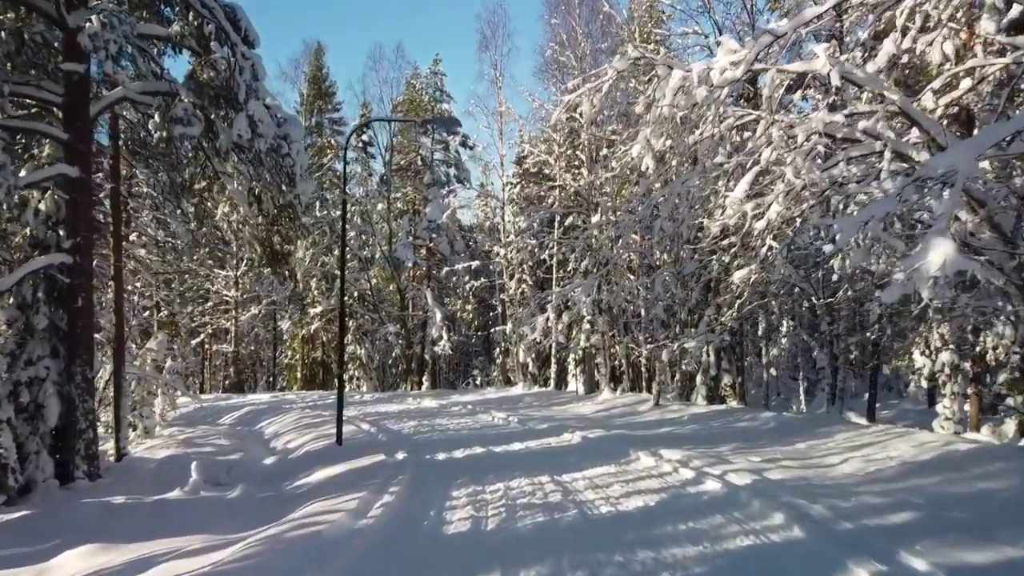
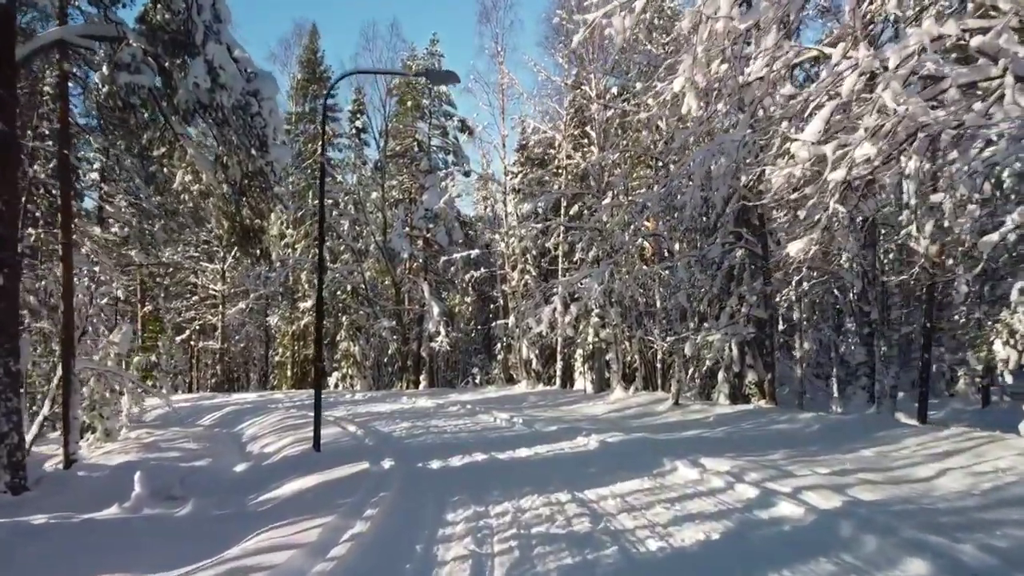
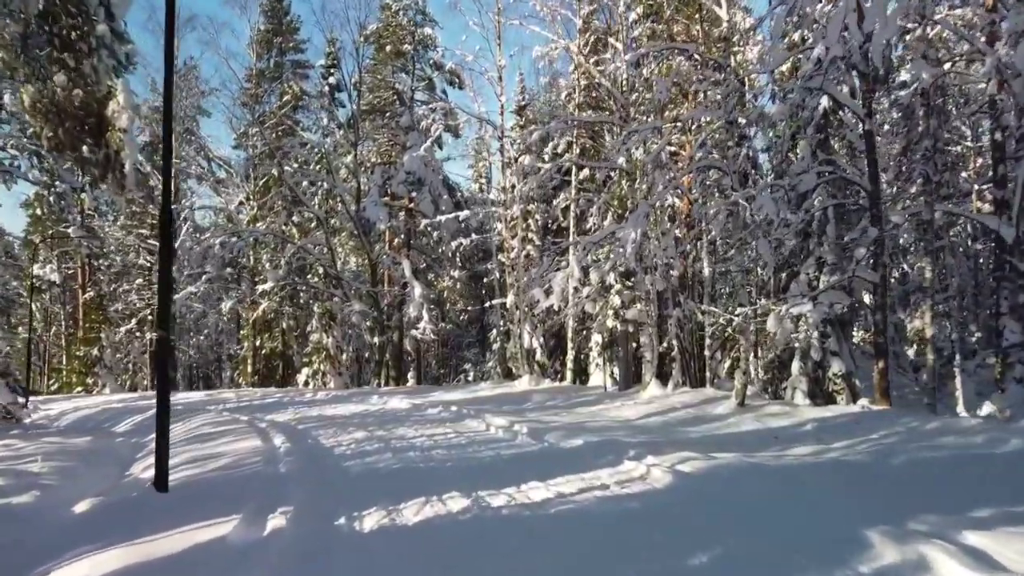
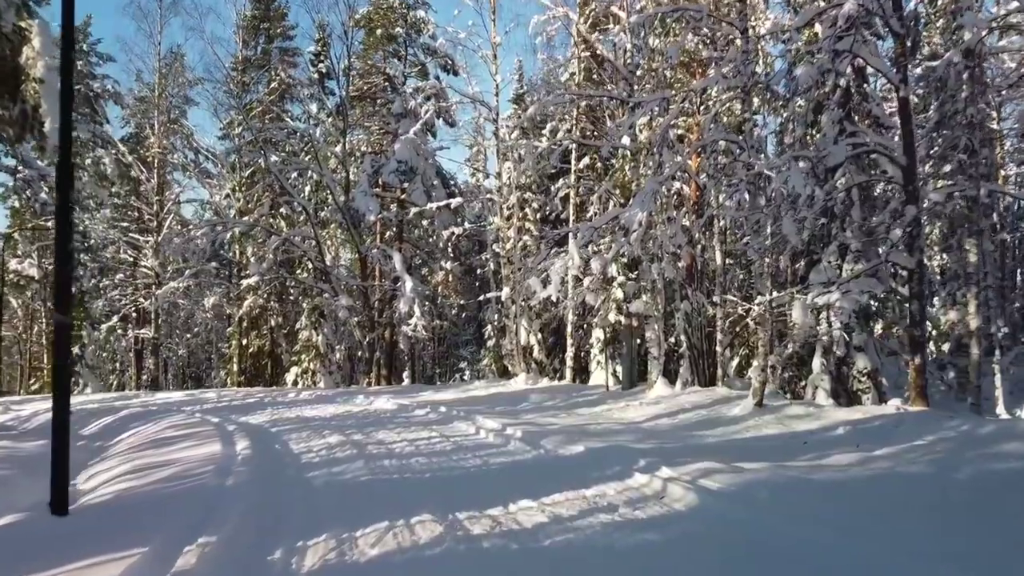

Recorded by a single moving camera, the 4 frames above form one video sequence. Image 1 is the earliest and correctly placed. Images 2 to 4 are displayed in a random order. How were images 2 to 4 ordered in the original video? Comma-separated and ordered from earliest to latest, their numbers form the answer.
2, 3, 4
